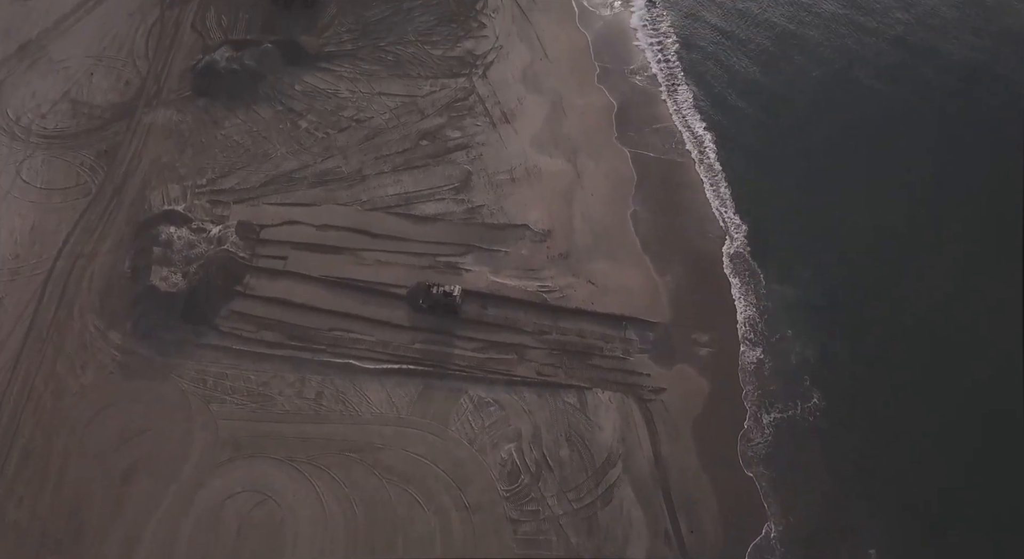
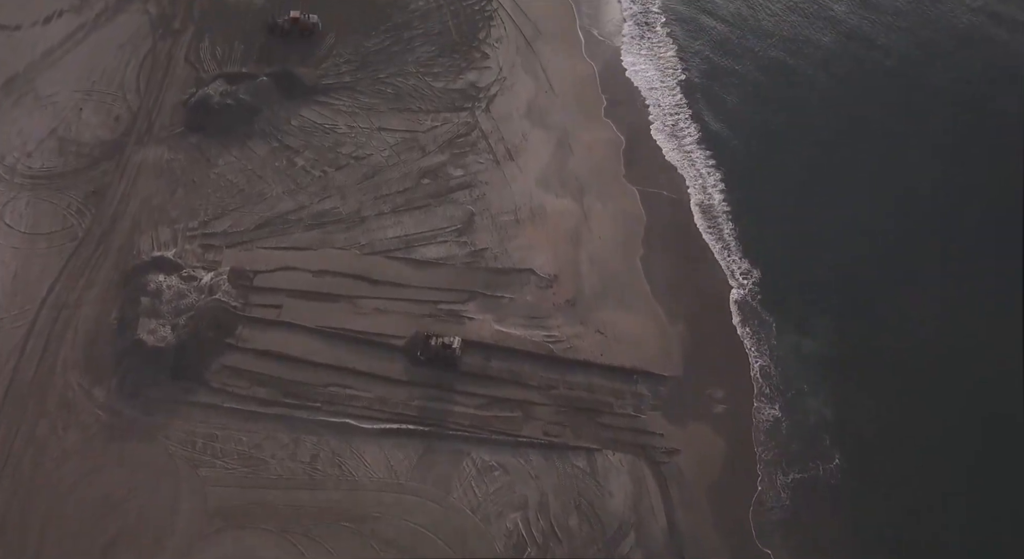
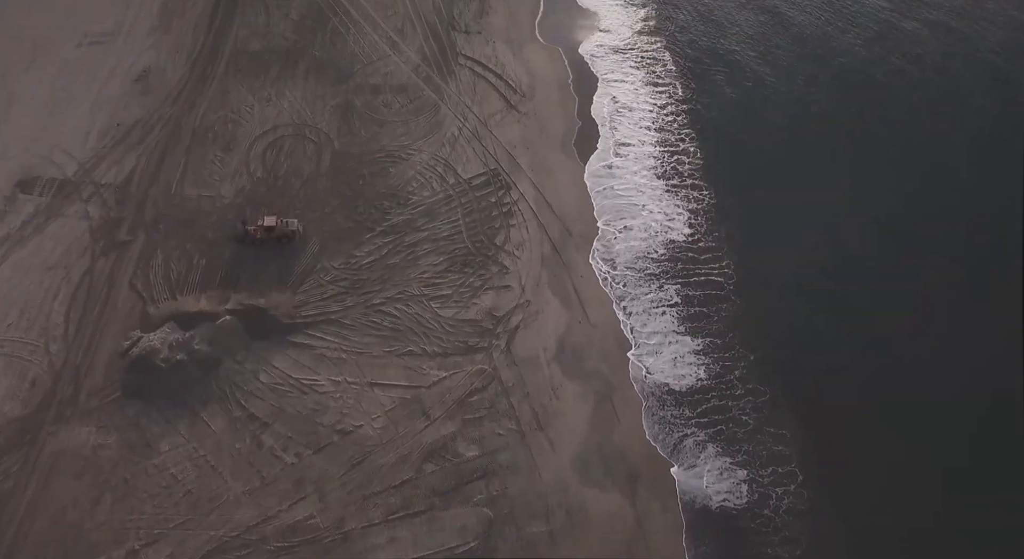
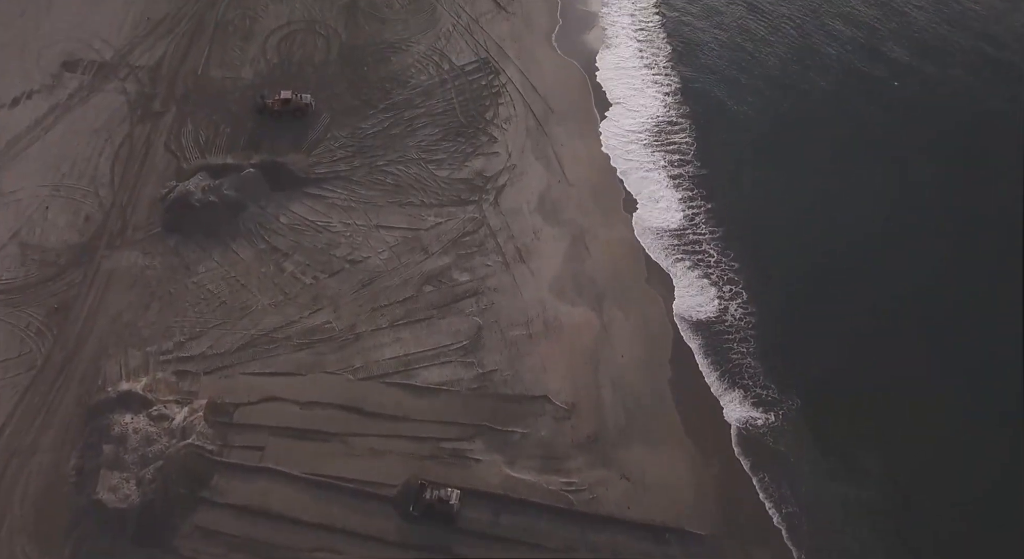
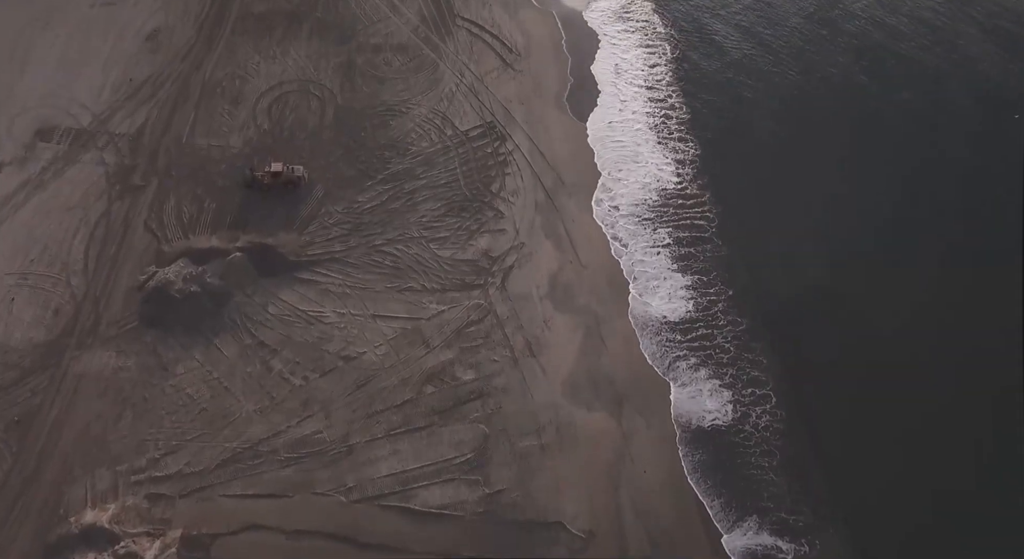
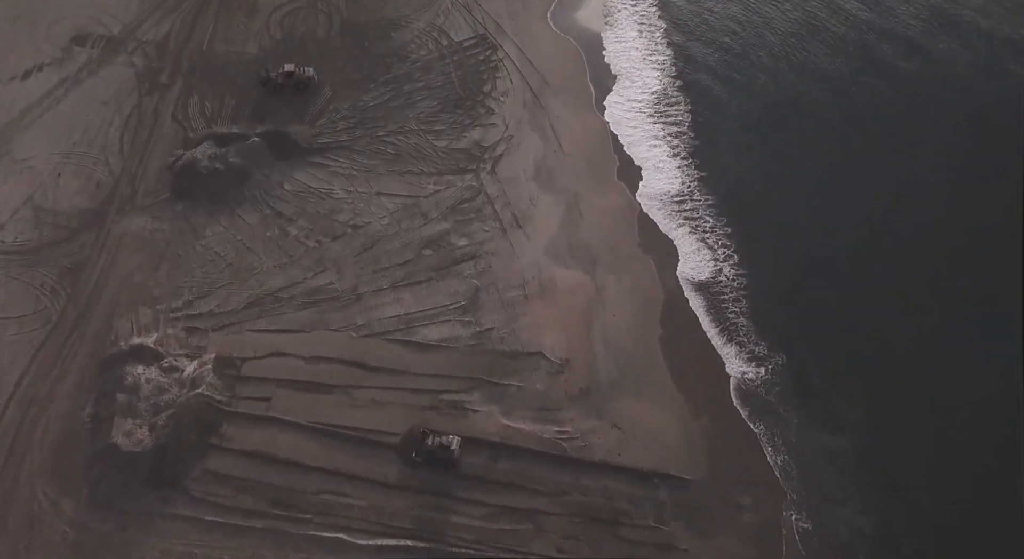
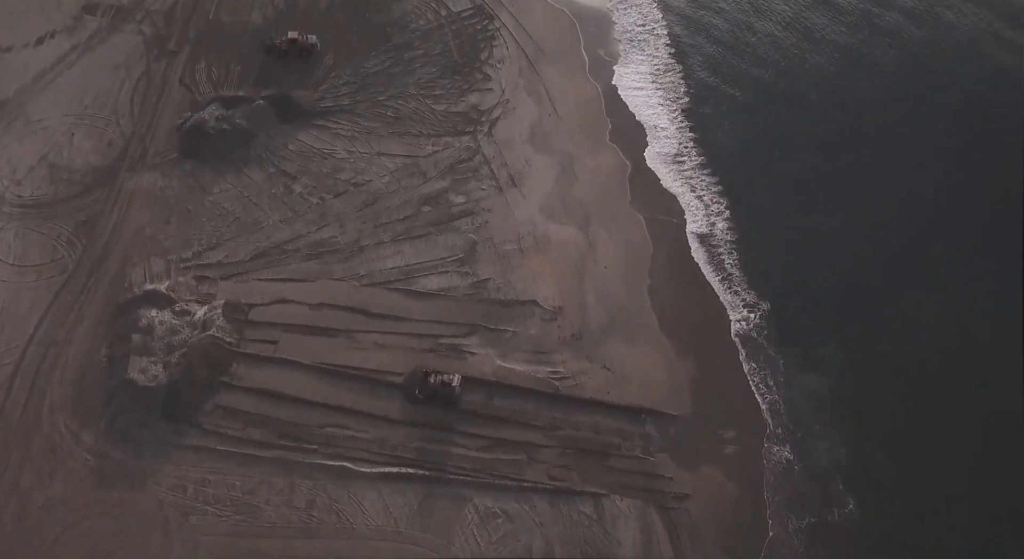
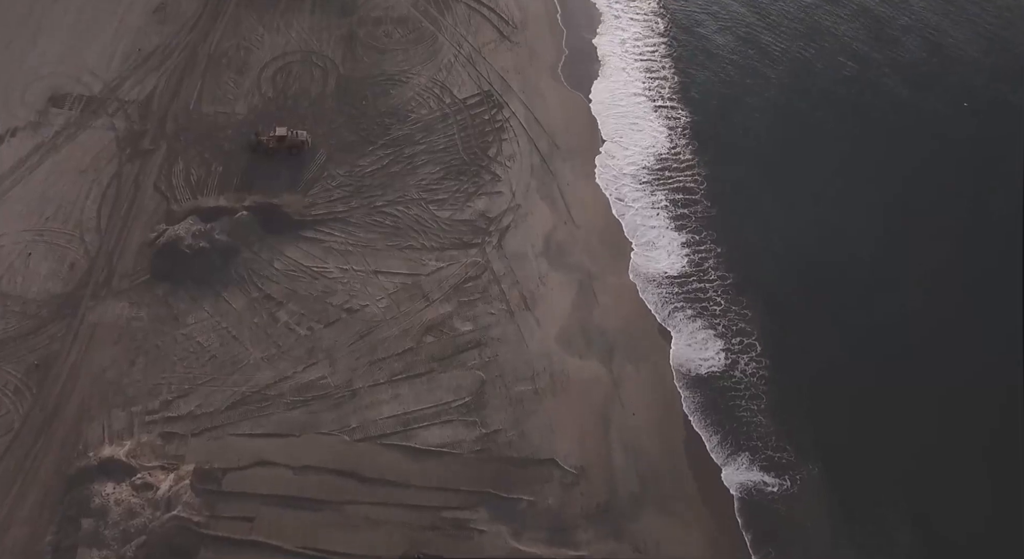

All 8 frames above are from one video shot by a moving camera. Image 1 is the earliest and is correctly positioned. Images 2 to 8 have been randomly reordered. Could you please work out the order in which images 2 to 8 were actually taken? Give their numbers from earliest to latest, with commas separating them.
2, 7, 6, 4, 8, 5, 3
